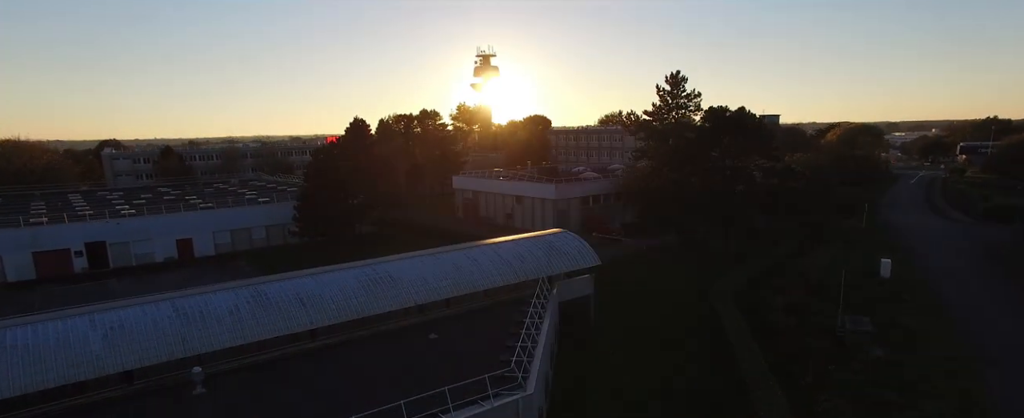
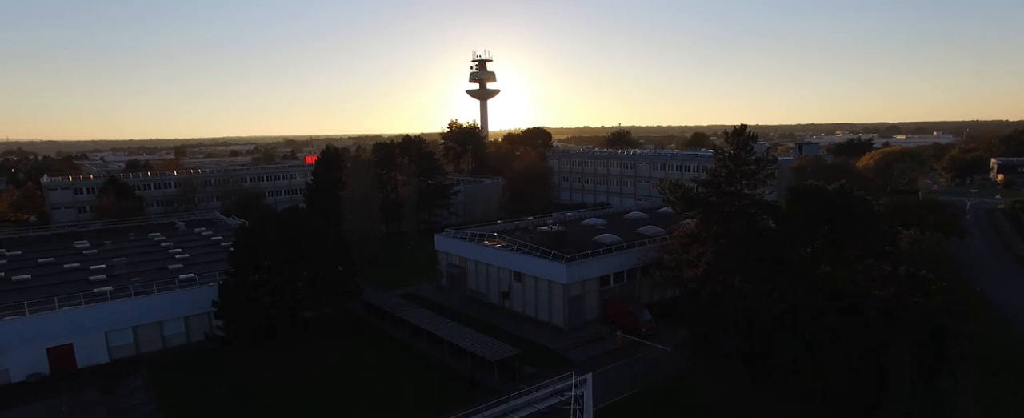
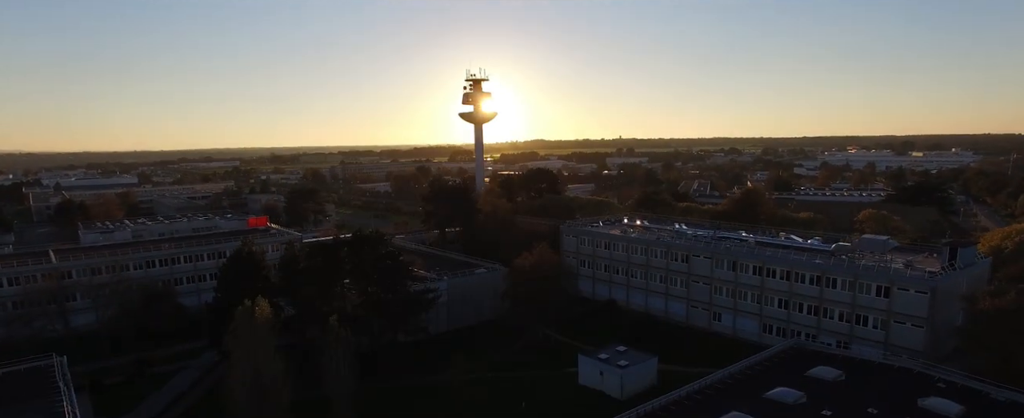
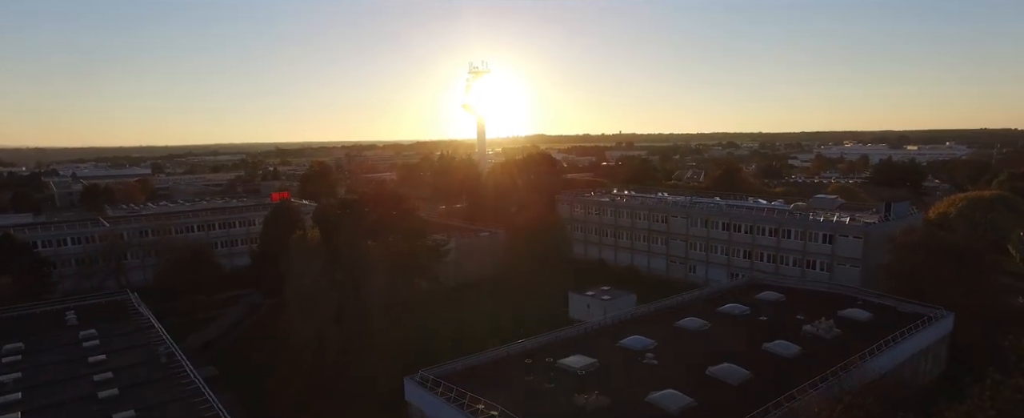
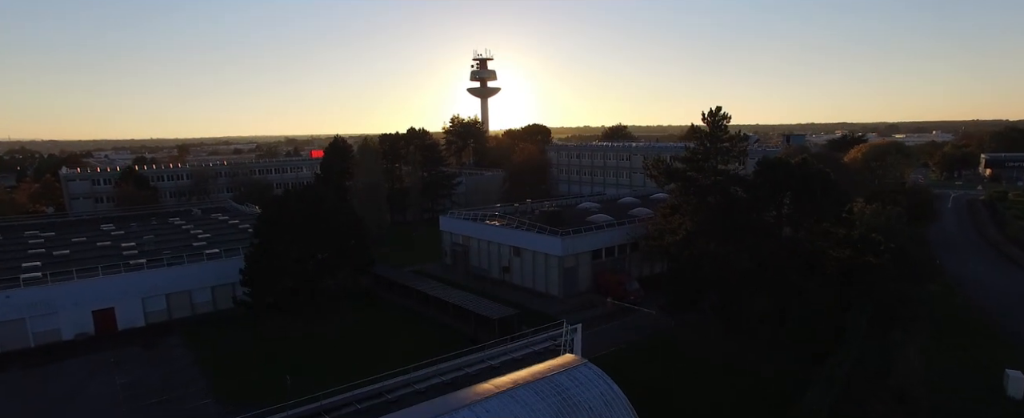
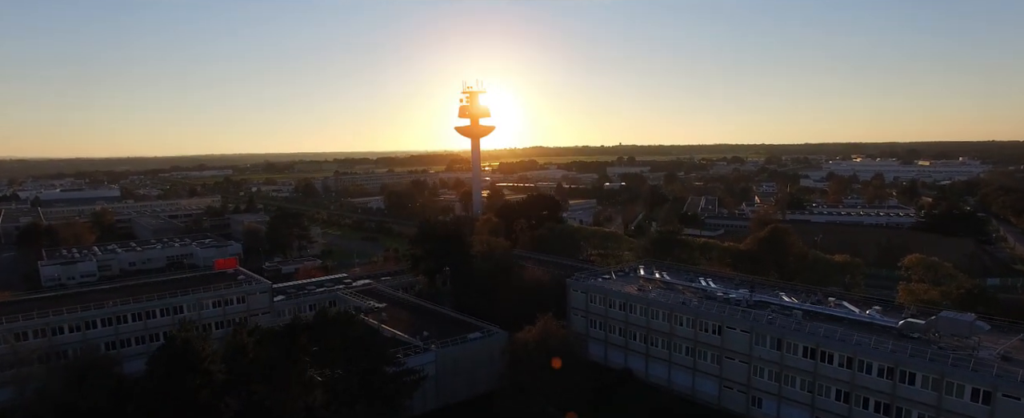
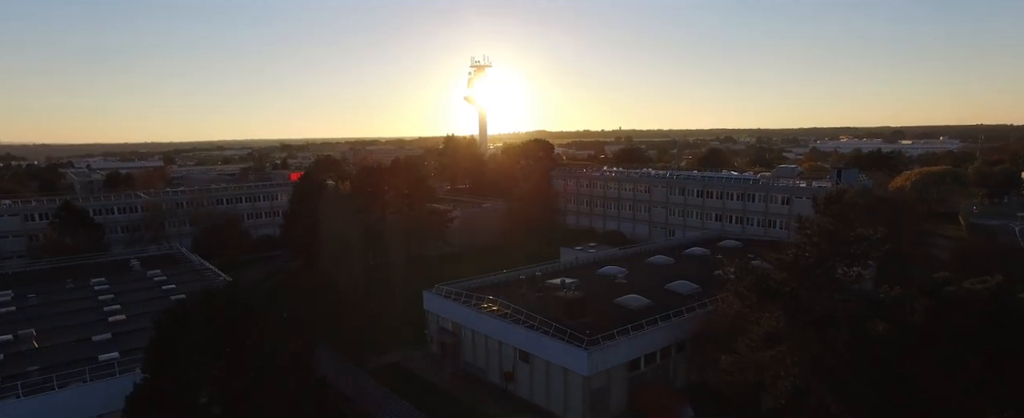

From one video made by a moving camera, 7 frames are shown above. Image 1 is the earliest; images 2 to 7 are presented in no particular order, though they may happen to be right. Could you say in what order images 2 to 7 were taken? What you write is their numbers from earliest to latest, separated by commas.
5, 2, 7, 4, 3, 6
